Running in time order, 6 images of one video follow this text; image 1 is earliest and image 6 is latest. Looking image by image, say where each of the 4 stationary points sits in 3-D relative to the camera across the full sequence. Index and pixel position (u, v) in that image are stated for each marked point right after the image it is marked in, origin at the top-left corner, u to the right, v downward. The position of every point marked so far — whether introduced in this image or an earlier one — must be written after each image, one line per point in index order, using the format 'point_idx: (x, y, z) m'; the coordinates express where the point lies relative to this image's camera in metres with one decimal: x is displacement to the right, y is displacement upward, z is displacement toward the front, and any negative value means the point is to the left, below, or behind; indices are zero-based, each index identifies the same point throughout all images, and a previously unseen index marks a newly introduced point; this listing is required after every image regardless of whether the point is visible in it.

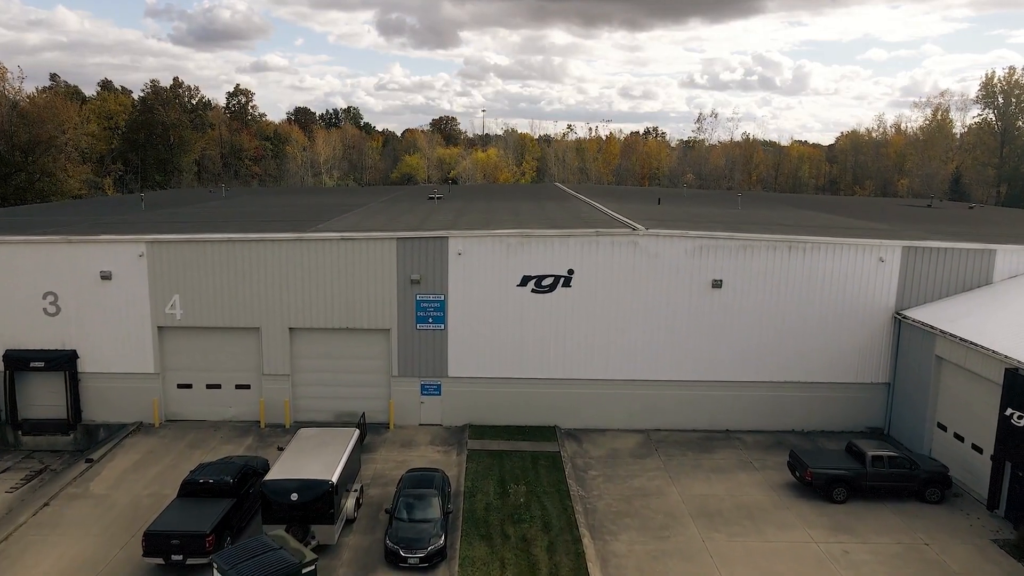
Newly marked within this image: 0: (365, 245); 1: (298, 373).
0: (-5.5, +1.6, +16.1) m
1: (-8.2, -3.3, +16.5) m
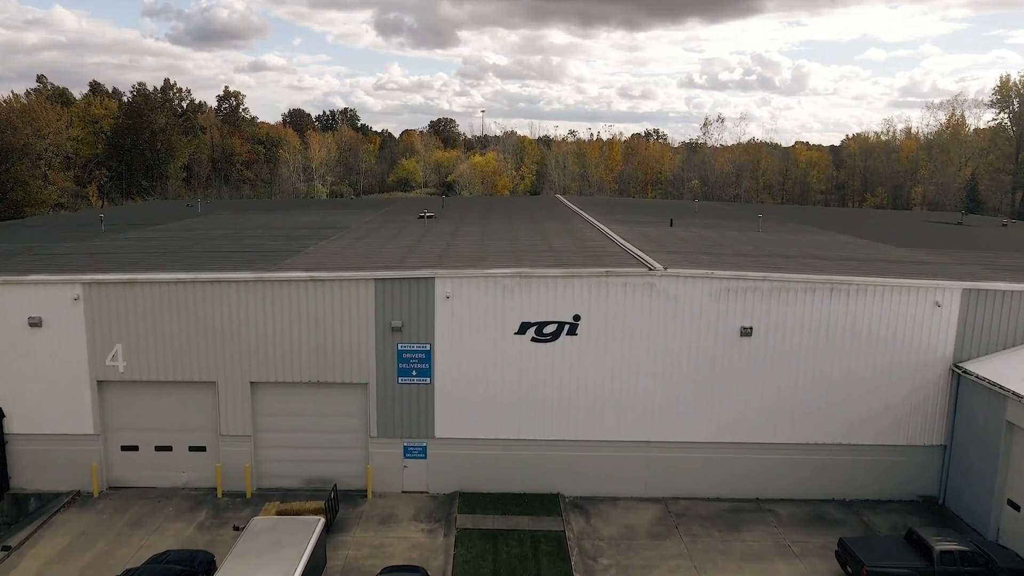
0: (-5.6, 0.0, +13.9) m
1: (-8.3, -4.8, +14.2) m
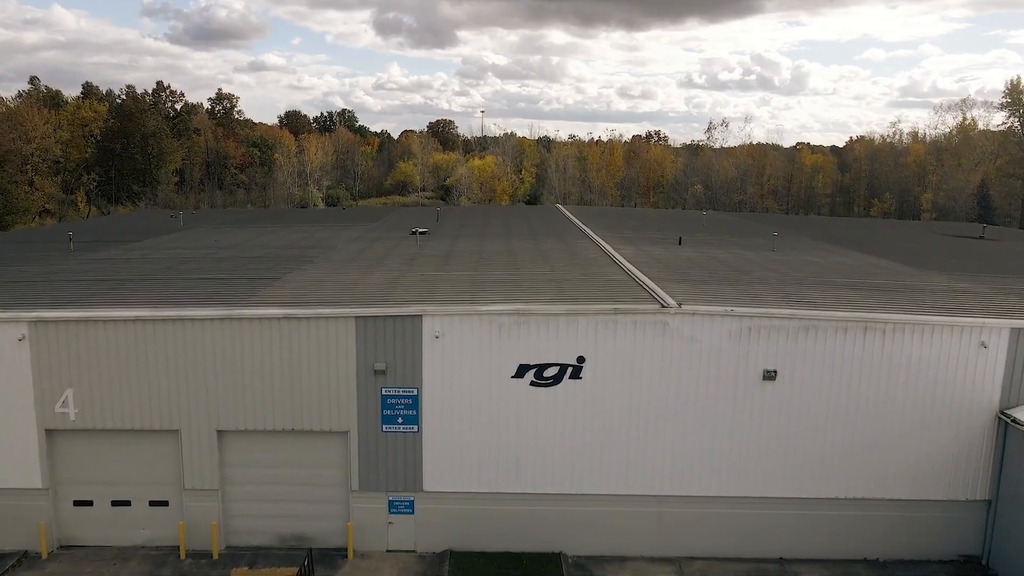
0: (-5.7, -1.1, +12.4) m
1: (-8.4, -5.9, +12.8) m
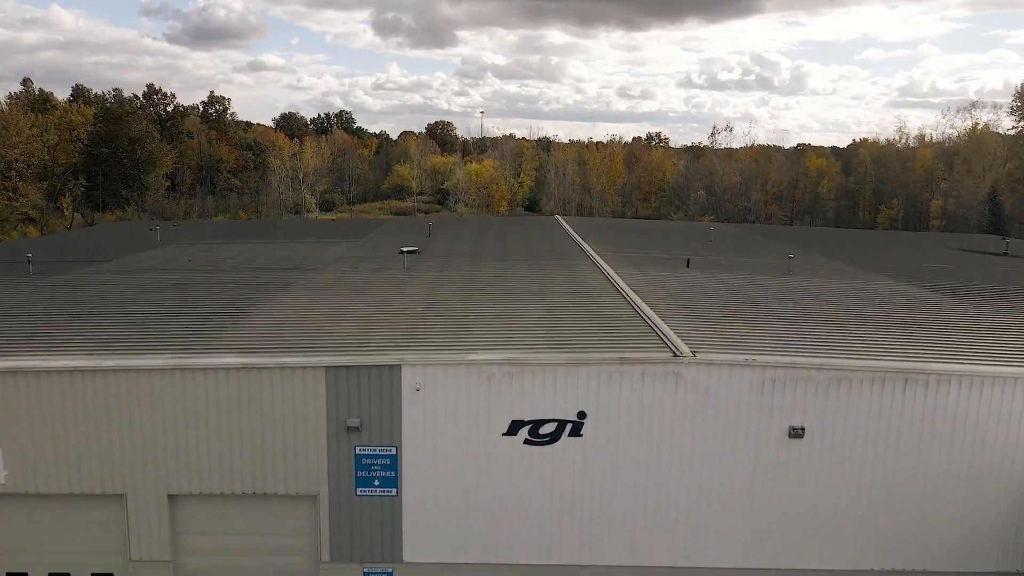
0: (-5.9, -2.2, +10.9) m
1: (-8.7, -7.1, +11.3) m
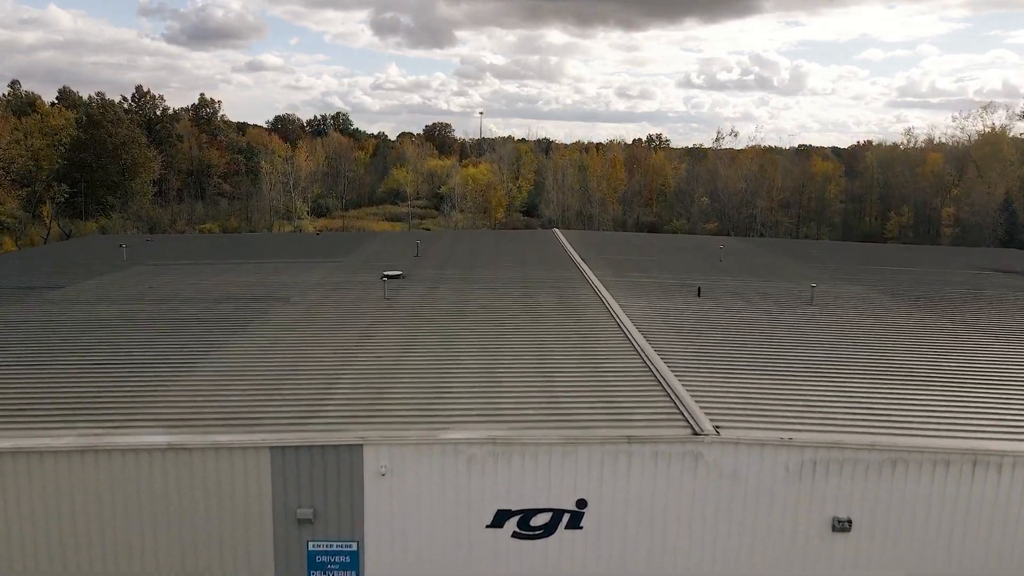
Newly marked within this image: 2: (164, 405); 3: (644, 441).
0: (-6.2, -3.5, +9.0) m
1: (-9.0, -8.4, +9.4) m
2: (-8.1, -2.8, +10.0) m
3: (+2.7, -3.1, +8.9) m
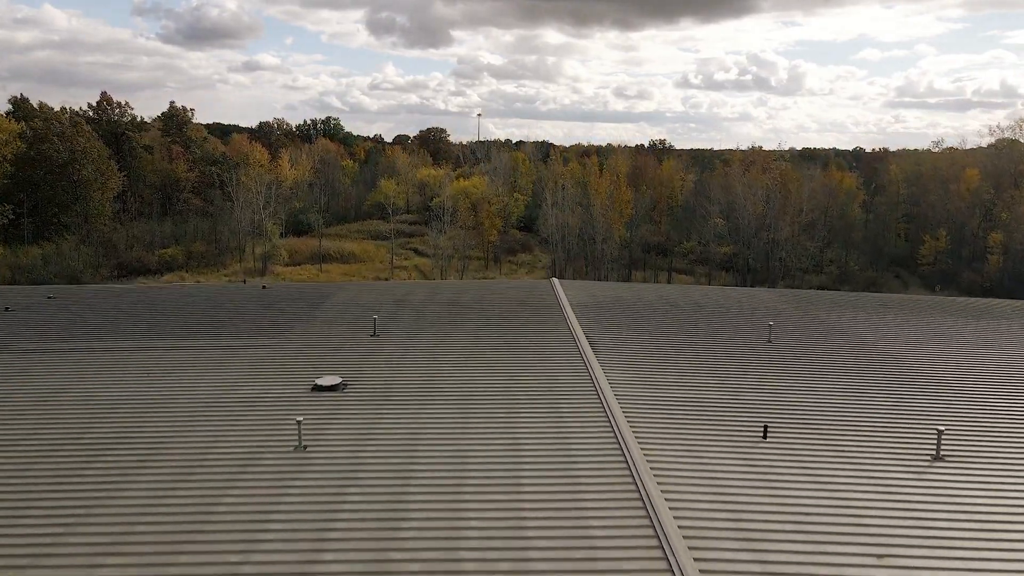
0: (-6.8, -7.4, +3.3) m
1: (-9.5, -12.3, +3.7) m
2: (-8.7, -6.7, +4.3) m
3: (+2.1, -7.0, +3.2) m
